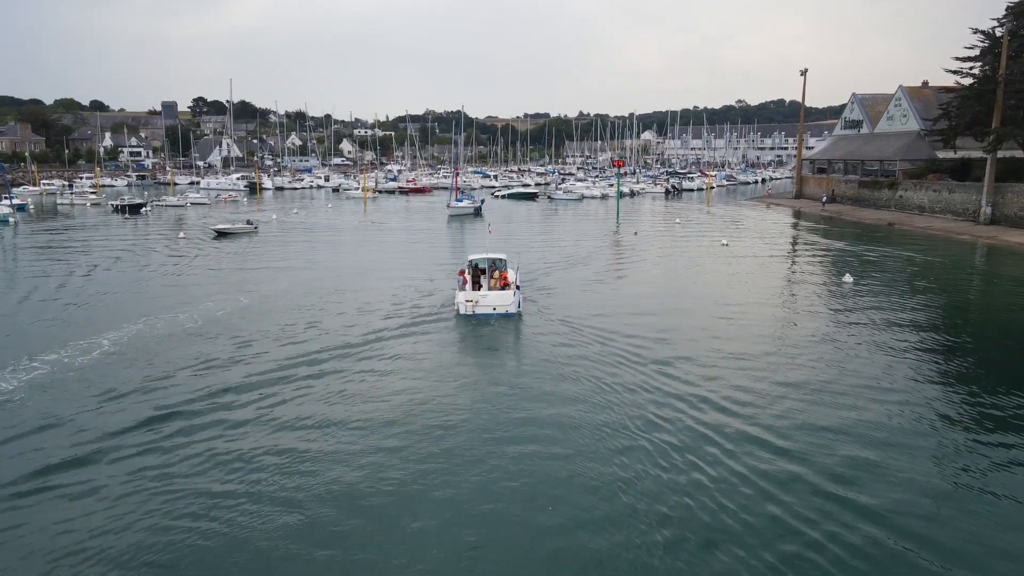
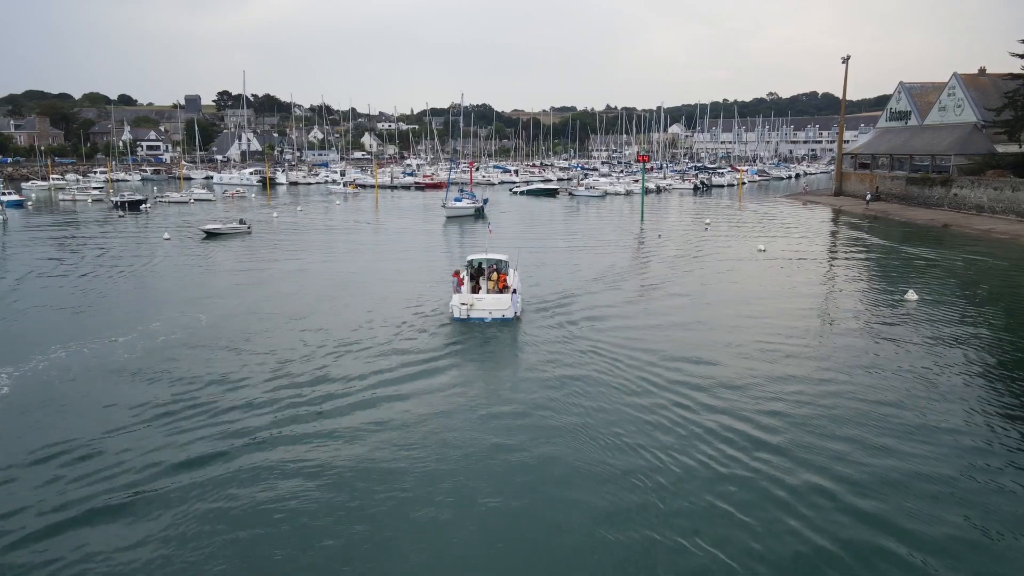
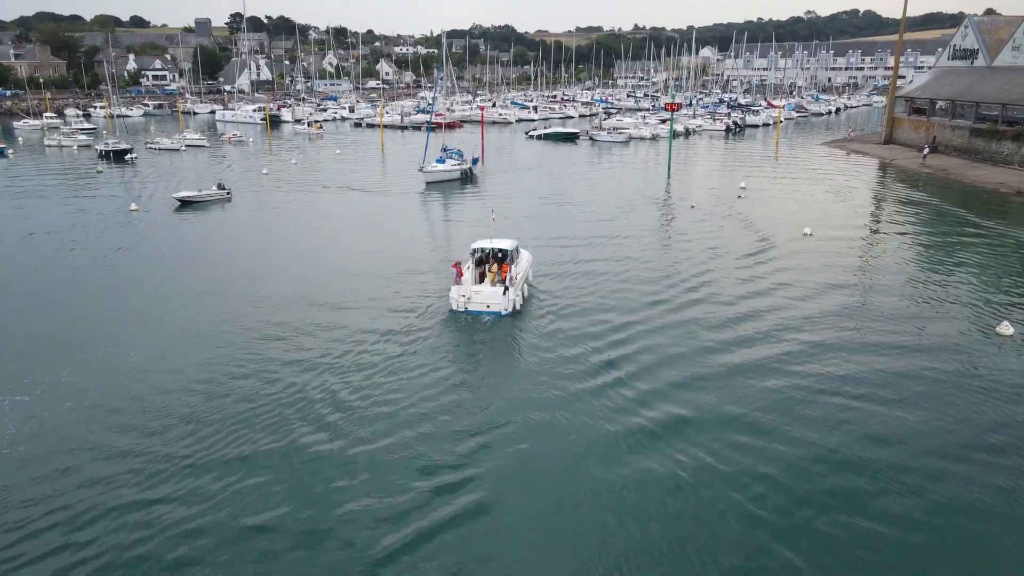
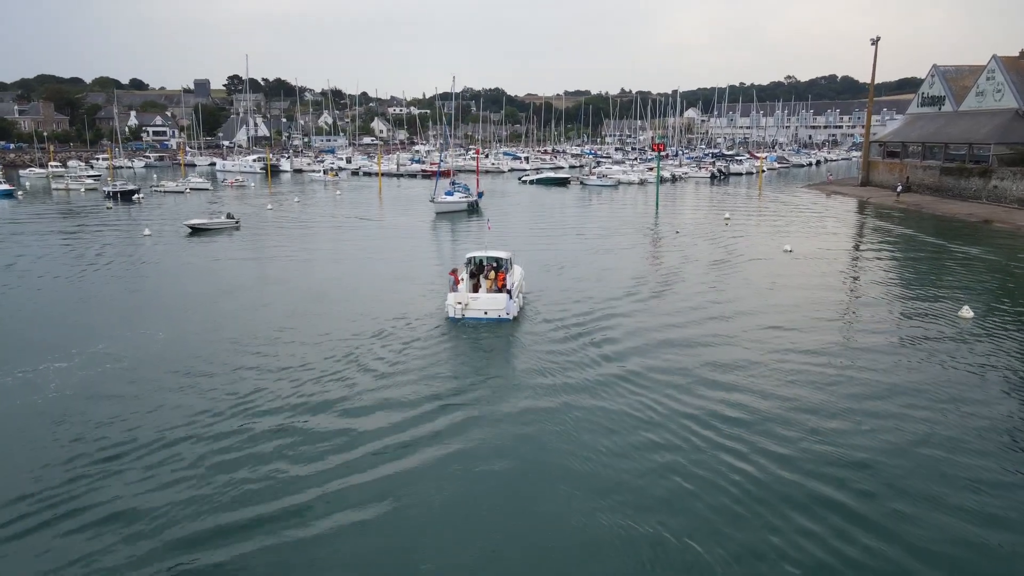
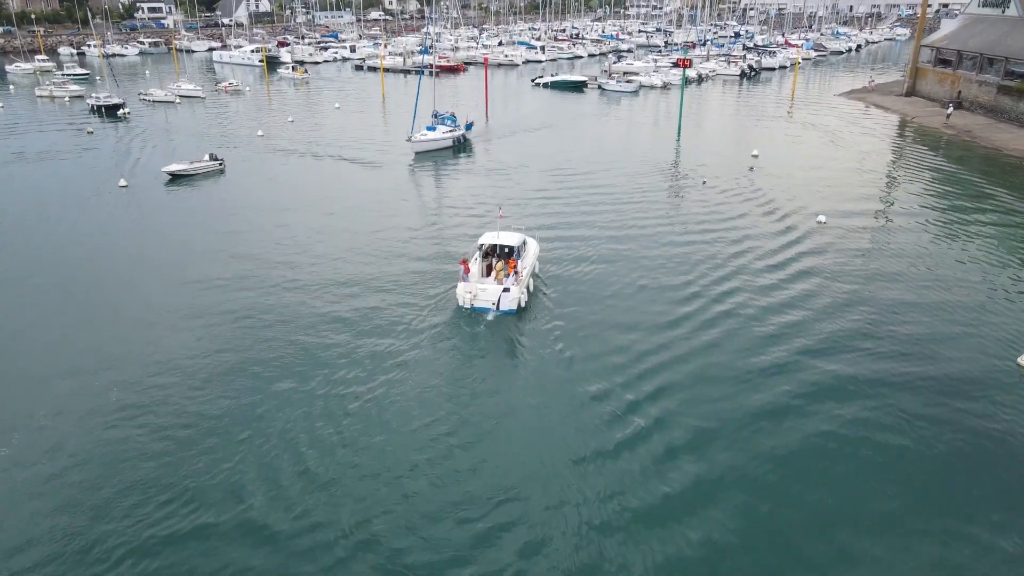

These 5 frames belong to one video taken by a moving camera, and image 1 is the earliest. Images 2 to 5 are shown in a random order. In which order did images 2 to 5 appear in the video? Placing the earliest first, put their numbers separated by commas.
2, 4, 3, 5
